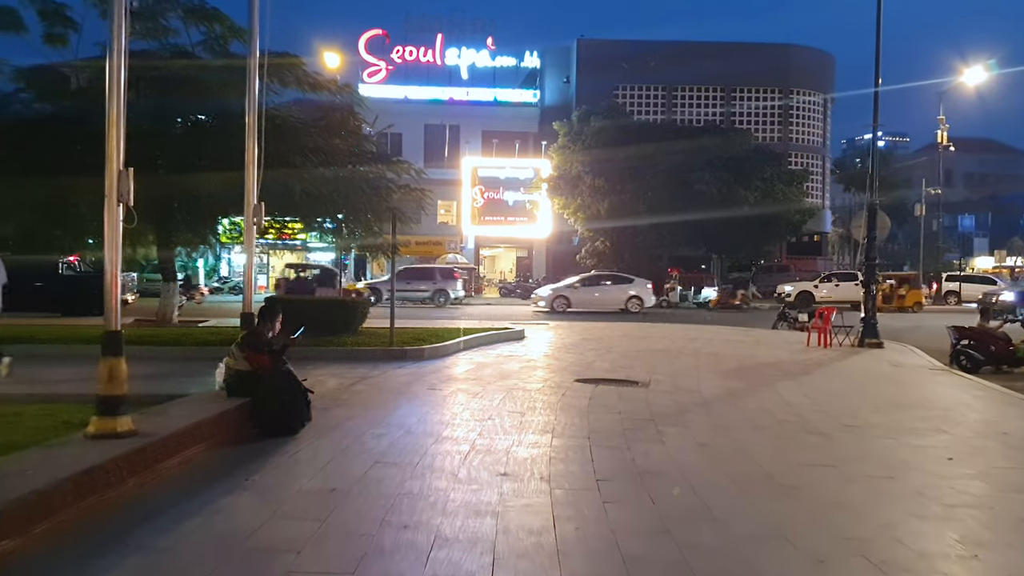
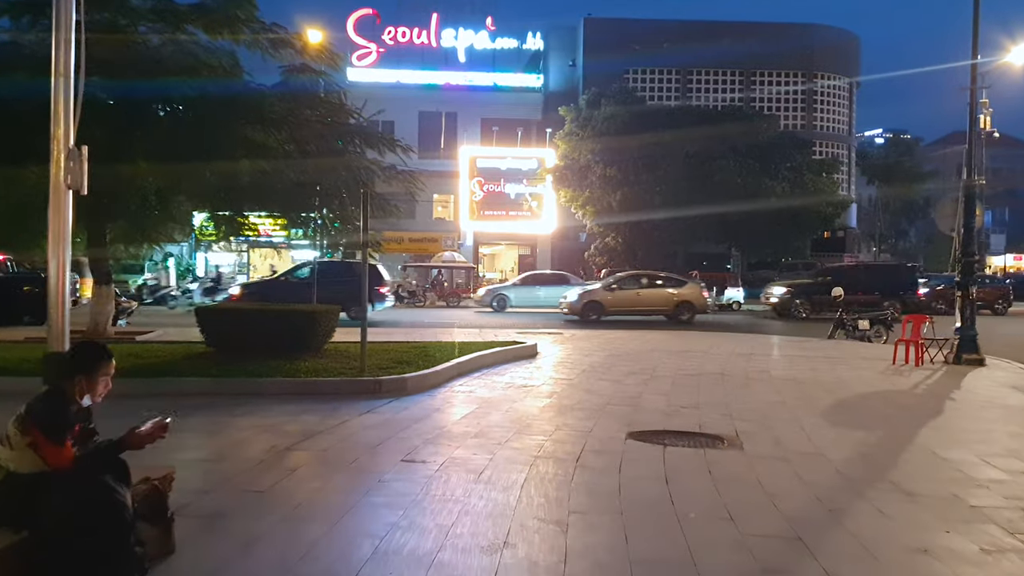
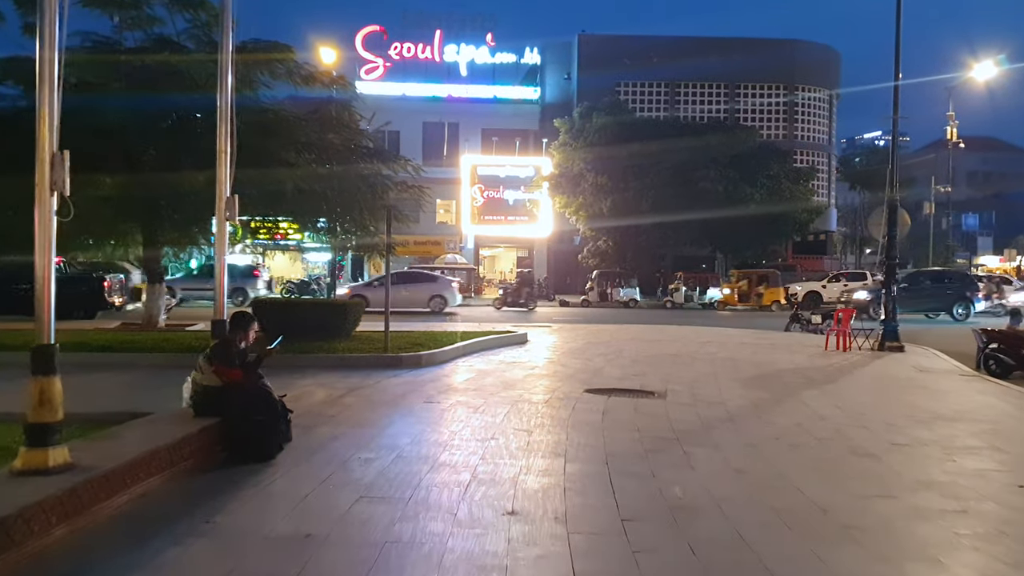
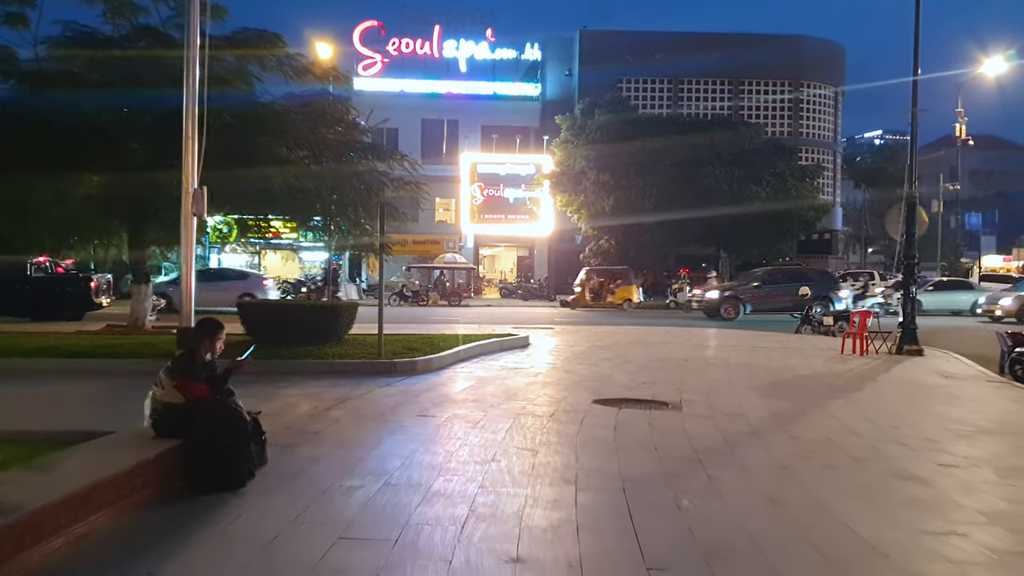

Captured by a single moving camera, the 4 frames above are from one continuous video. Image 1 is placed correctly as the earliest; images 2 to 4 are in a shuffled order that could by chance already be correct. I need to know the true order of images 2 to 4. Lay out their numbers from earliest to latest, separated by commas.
3, 4, 2
